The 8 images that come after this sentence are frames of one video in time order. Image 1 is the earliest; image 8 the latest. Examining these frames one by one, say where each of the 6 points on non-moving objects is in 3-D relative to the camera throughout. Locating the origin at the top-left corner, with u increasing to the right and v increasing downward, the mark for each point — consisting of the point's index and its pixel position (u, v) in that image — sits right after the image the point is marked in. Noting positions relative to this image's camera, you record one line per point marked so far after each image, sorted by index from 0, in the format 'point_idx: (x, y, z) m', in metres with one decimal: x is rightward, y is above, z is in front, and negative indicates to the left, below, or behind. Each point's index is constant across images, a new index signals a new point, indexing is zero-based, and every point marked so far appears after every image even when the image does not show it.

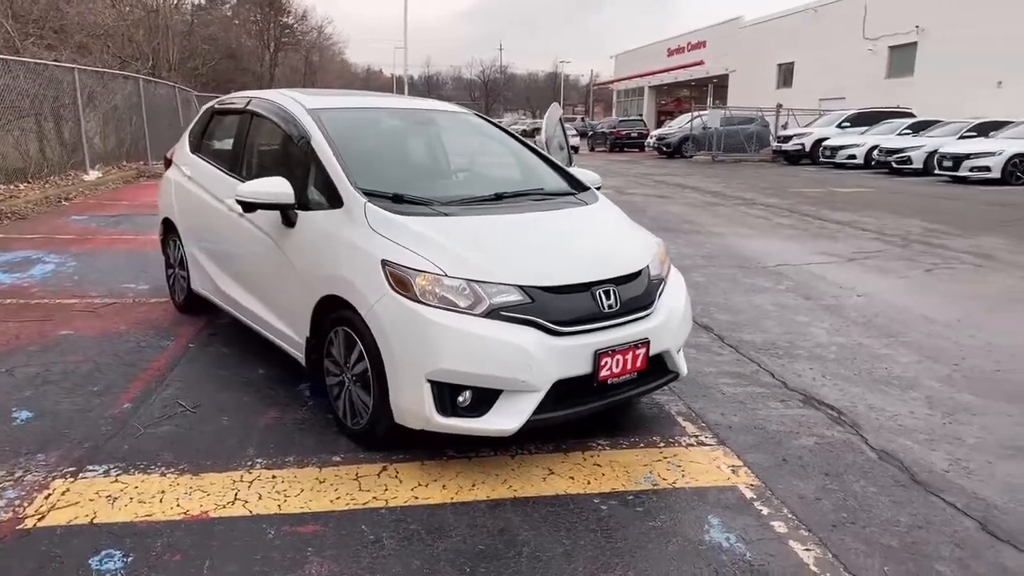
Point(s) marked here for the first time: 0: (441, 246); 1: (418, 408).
0: (-0.3, +0.2, +3.4) m
1: (-0.4, -0.5, +3.3) m
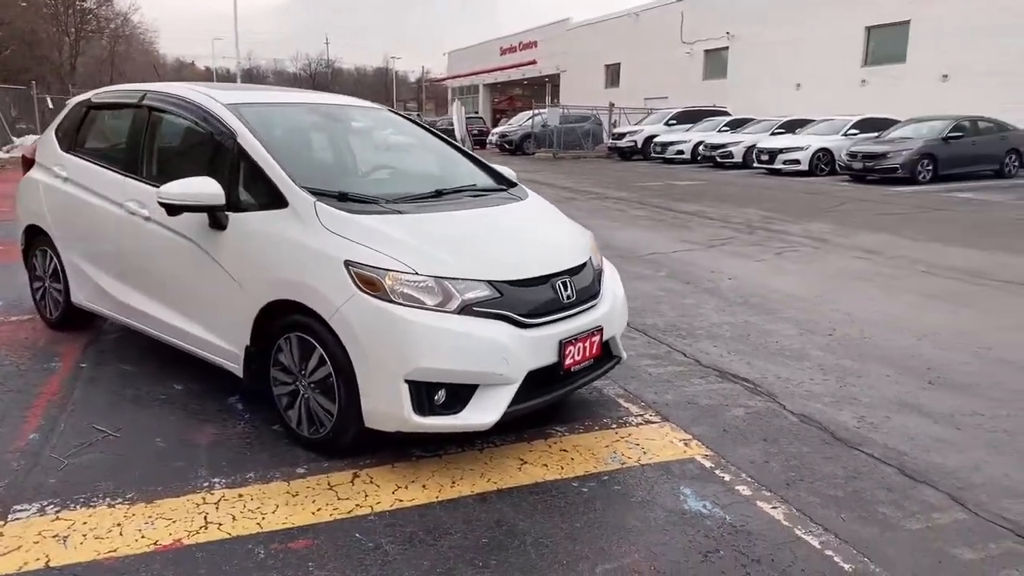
0: (-0.5, +0.2, +3.4) m
1: (-0.5, -0.5, +3.2) m
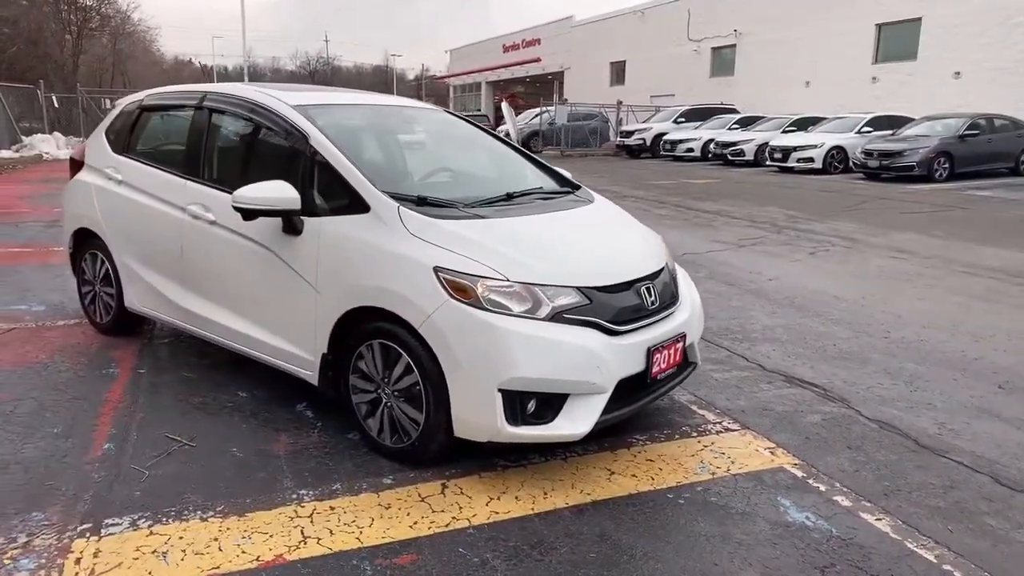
0: (-0.1, +0.2, +3.3) m
1: (-0.1, -0.6, +3.1) m
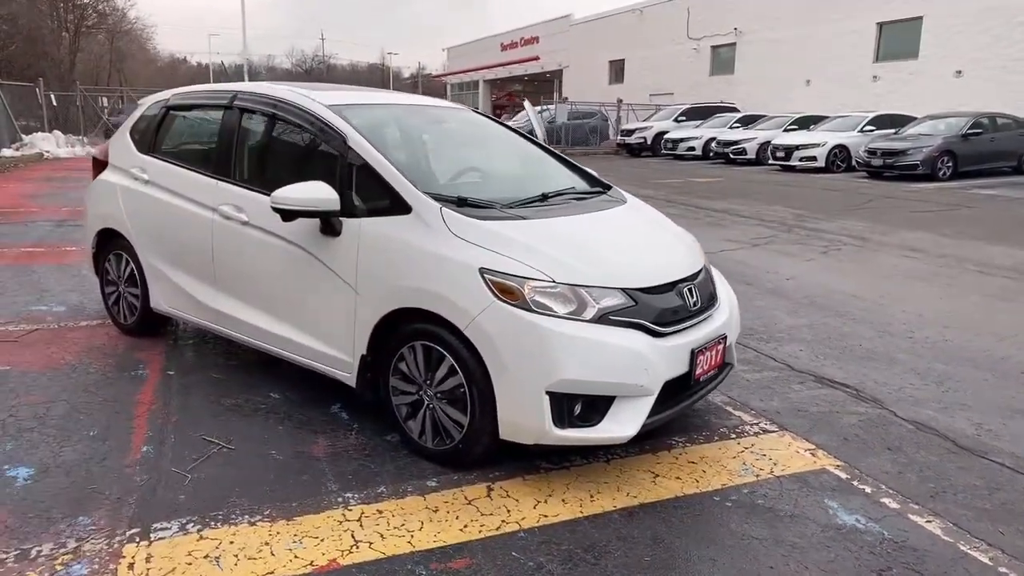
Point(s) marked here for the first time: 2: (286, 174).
0: (+0.1, +0.2, +3.3) m
1: (+0.1, -0.6, +3.1) m
2: (-1.3, +0.6, +4.0) m
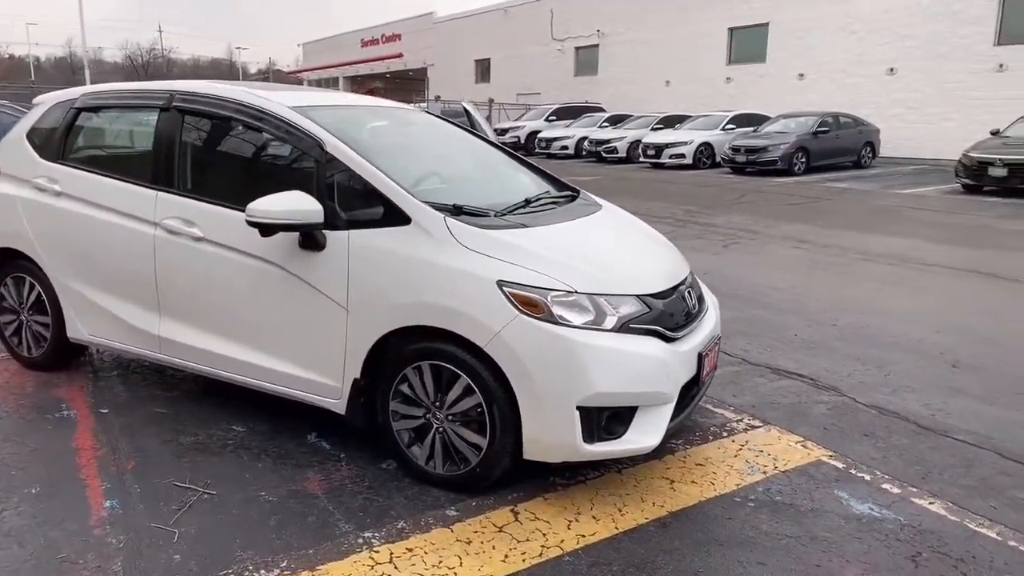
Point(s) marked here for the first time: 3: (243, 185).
0: (+0.2, +0.1, +3.1) m
1: (+0.2, -0.6, +3.0) m
2: (-1.4, +0.5, +3.6) m
3: (-1.4, +0.5, +3.6) m
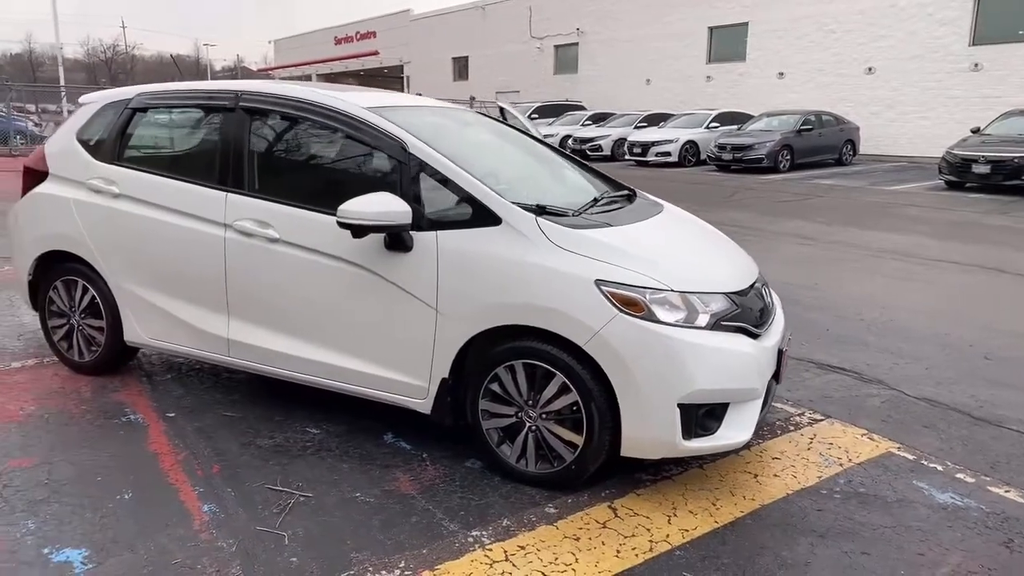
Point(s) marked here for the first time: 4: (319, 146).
0: (+0.6, +0.1, +3.2) m
1: (+0.6, -0.6, +3.0) m
2: (-1.0, +0.5, +3.6) m
3: (-1.0, +0.5, +3.6) m
4: (-1.0, +0.7, +3.6) m
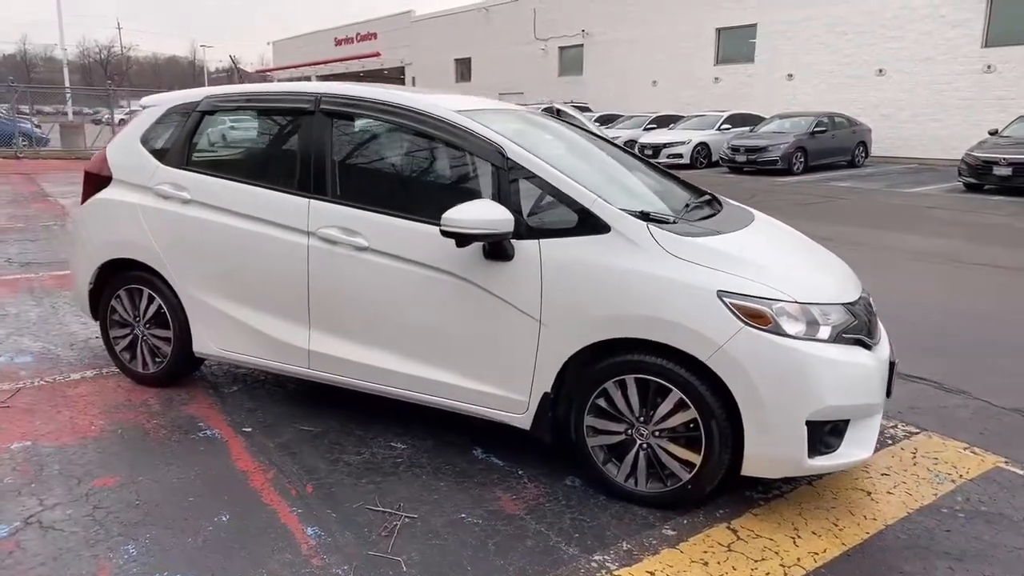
0: (+1.0, +0.1, +3.0) m
1: (+1.1, -0.7, +2.9) m
2: (-0.6, +0.5, +3.5) m
3: (-0.5, +0.5, +3.5) m
4: (-0.5, +0.7, +3.5) m
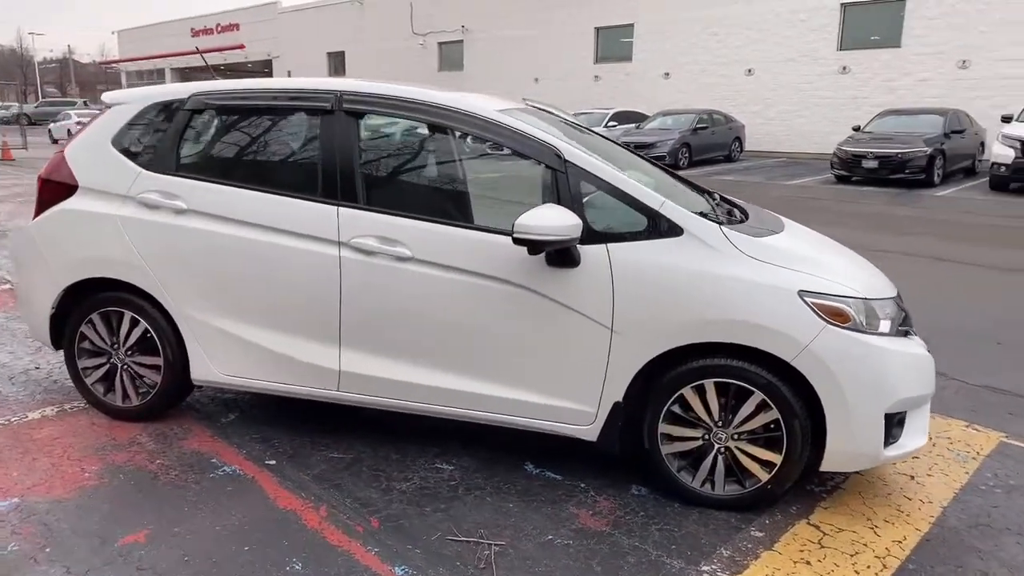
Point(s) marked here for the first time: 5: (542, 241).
0: (+1.3, +0.1, +3.1) m
1: (+1.4, -0.7, +3.0) m
2: (-0.3, +0.4, +3.3) m
3: (-0.3, +0.4, +3.3) m
4: (-0.3, +0.6, +3.3) m
5: (+0.1, +0.2, +2.9) m
